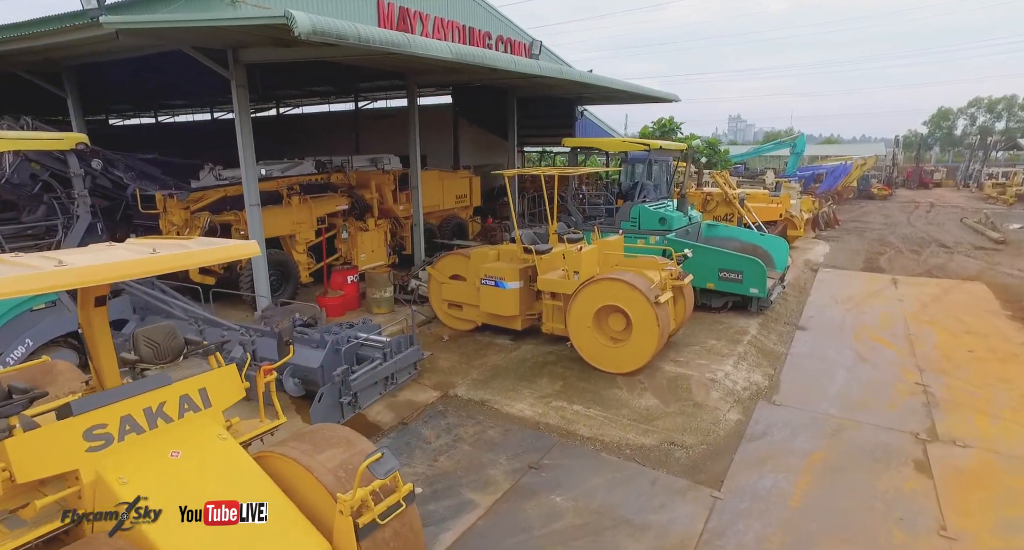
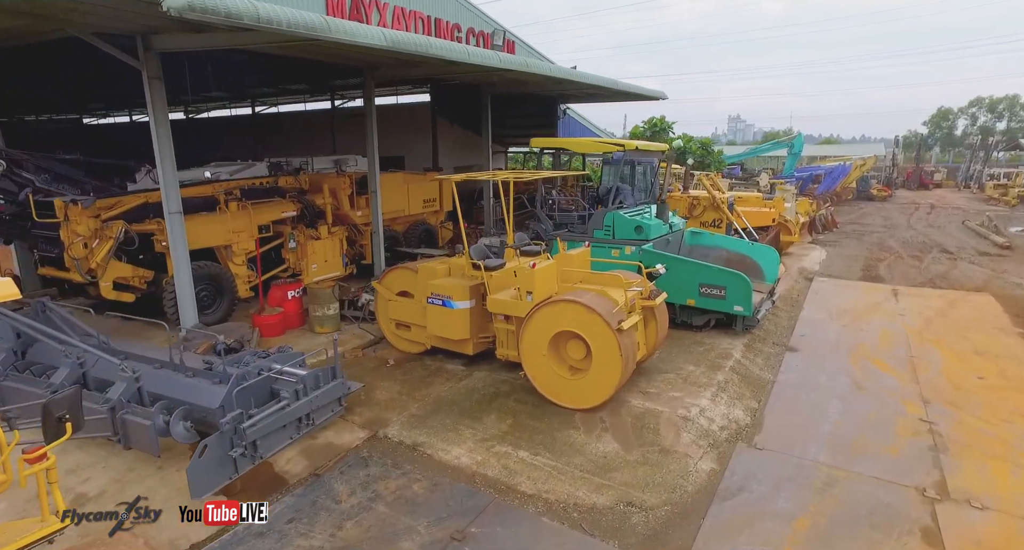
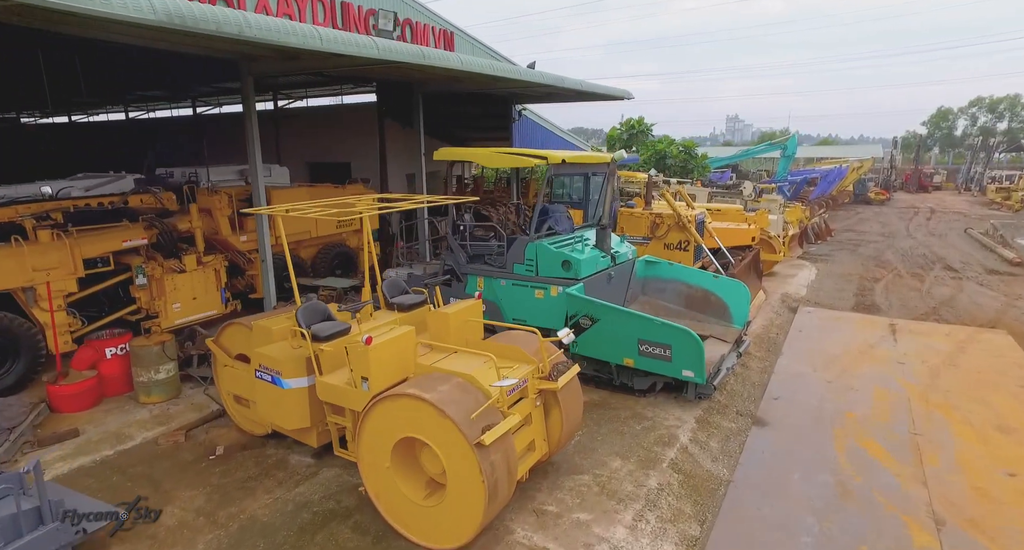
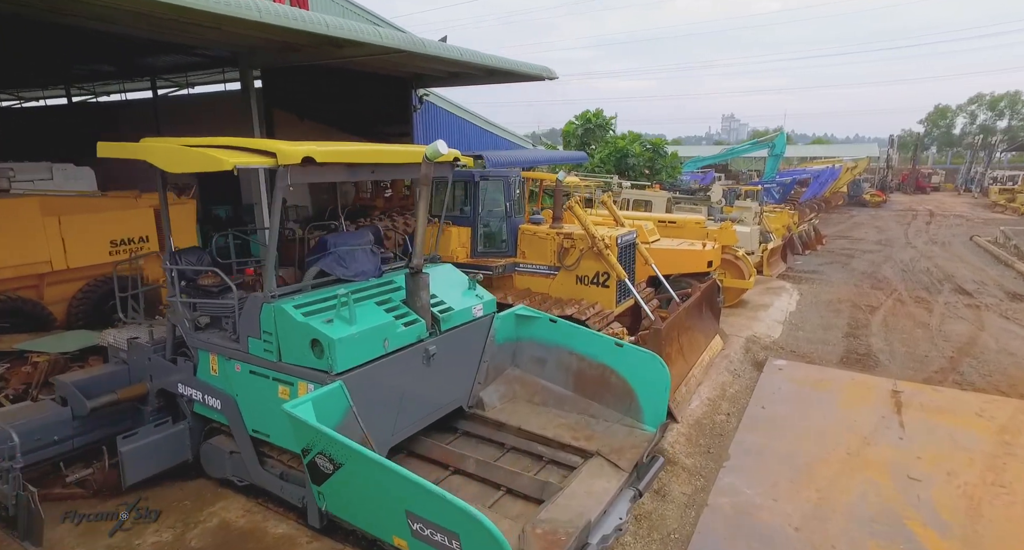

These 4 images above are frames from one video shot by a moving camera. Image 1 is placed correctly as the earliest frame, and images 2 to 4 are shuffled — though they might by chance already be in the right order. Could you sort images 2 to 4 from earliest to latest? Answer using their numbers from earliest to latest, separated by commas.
2, 3, 4
